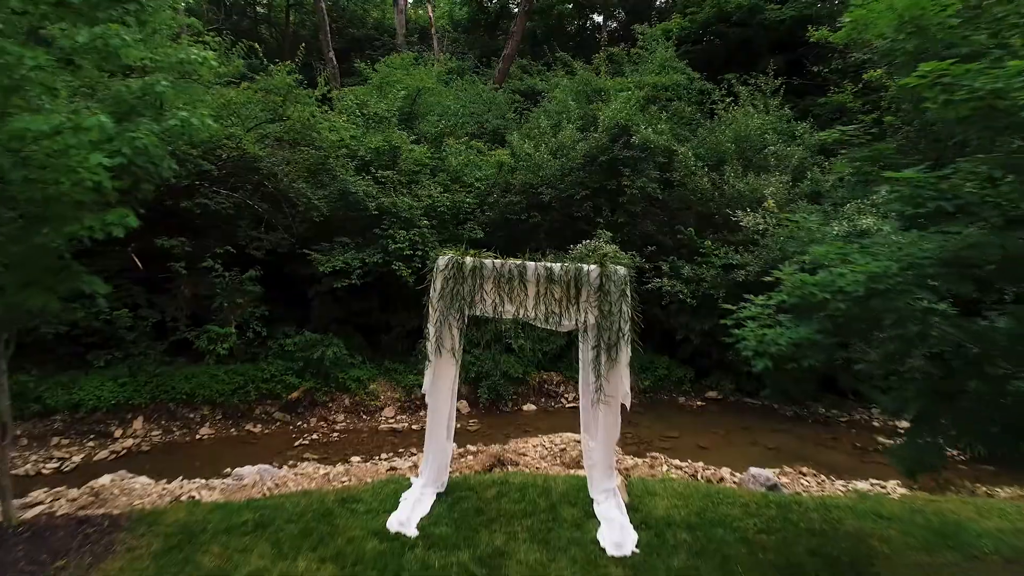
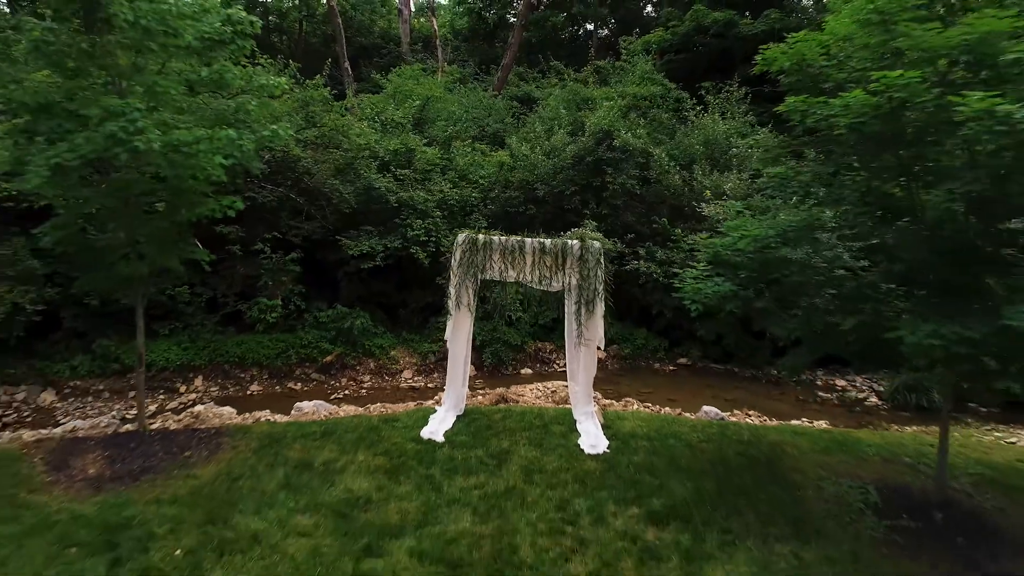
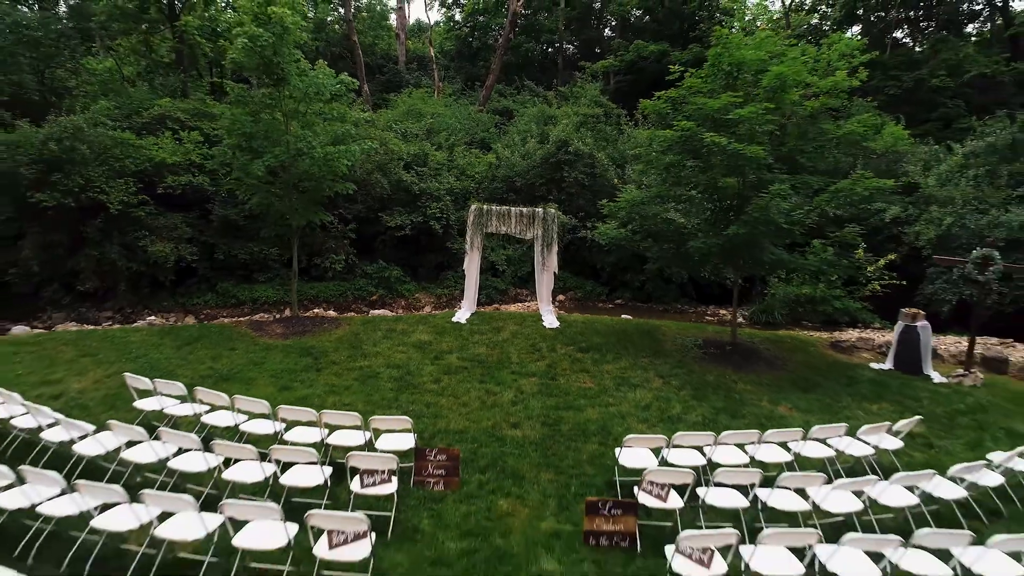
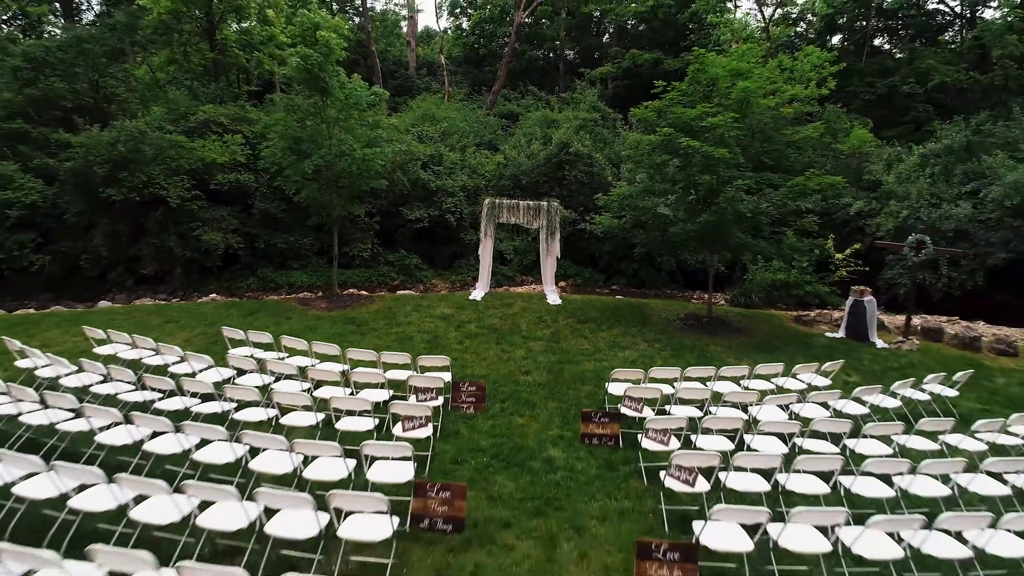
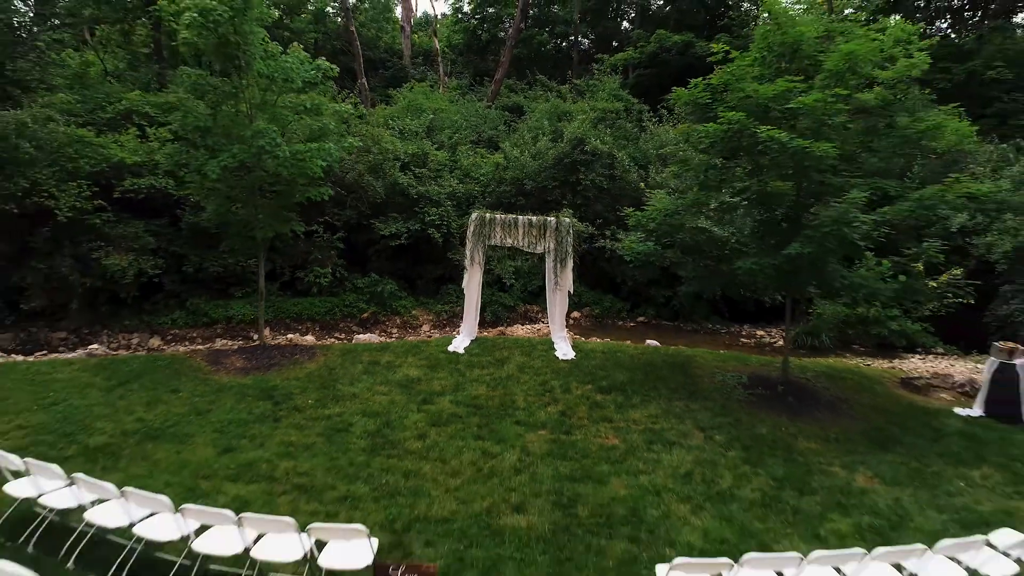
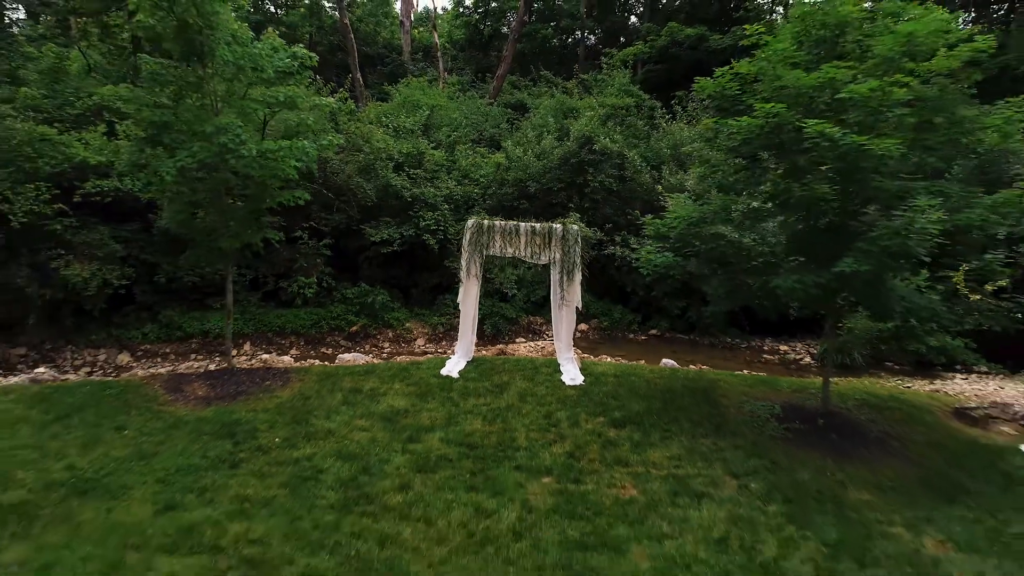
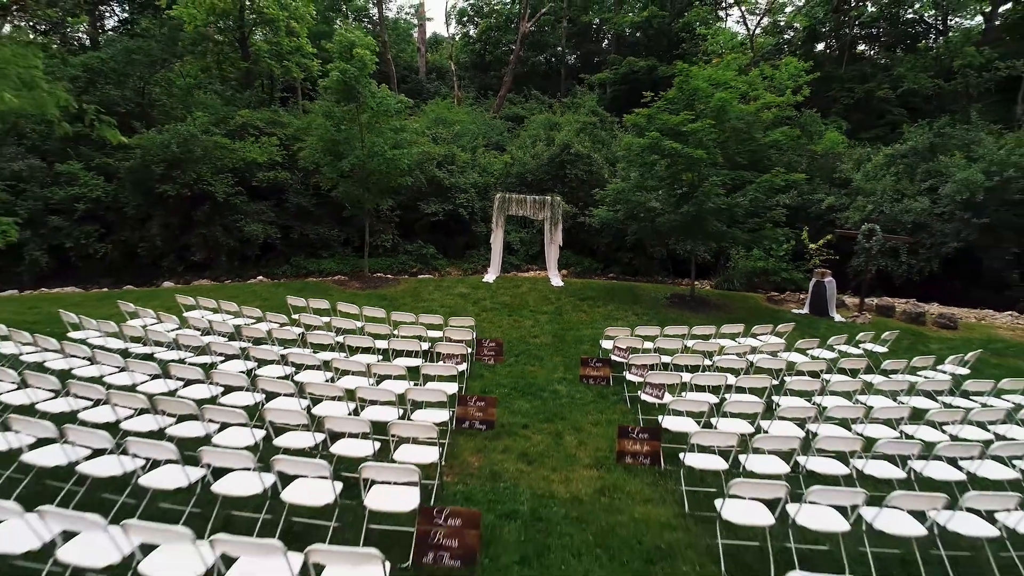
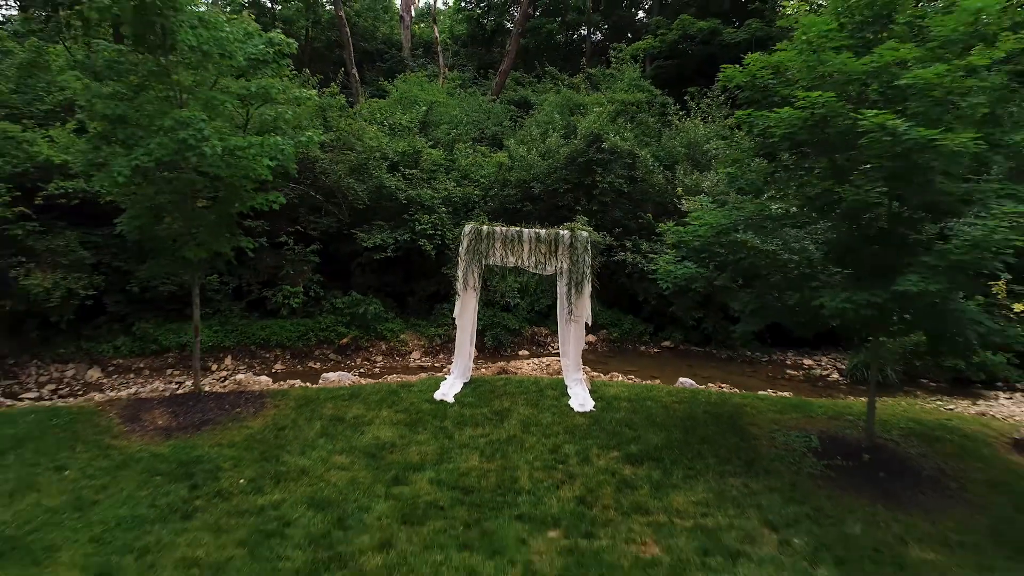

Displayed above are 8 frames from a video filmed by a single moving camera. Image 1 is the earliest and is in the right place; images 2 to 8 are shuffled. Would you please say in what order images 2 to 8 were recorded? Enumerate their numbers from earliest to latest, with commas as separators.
2, 8, 6, 5, 3, 4, 7
